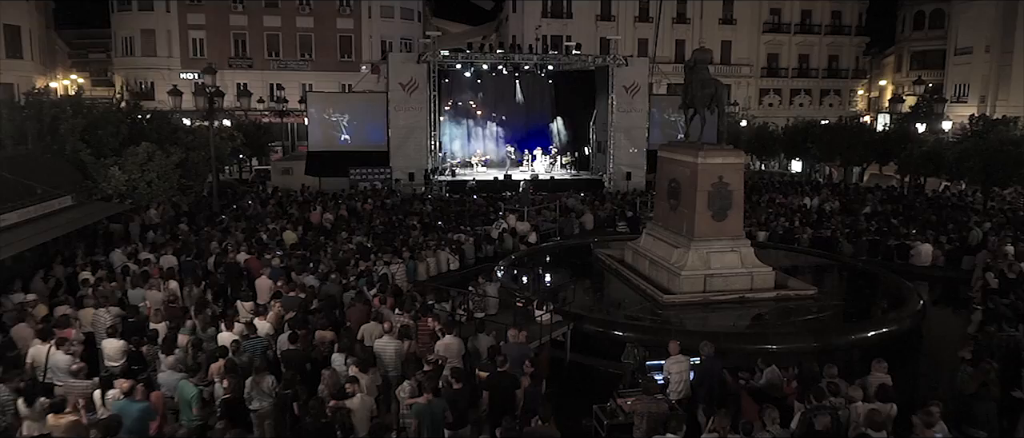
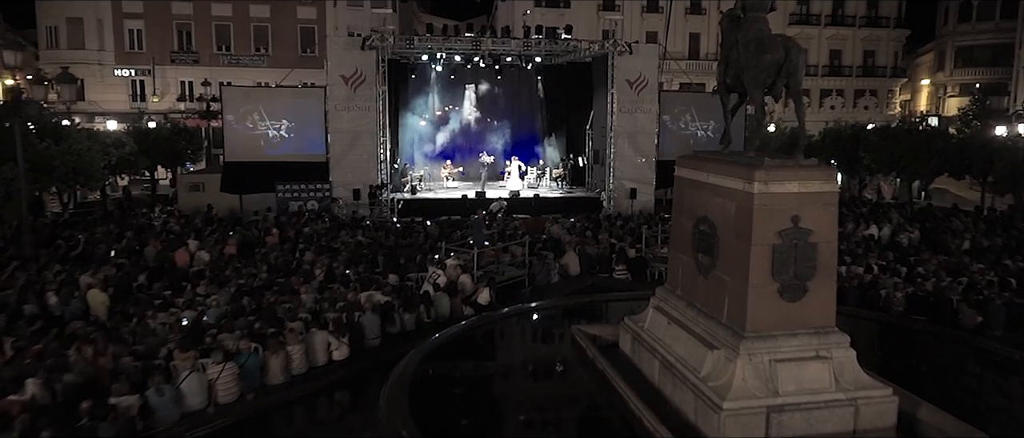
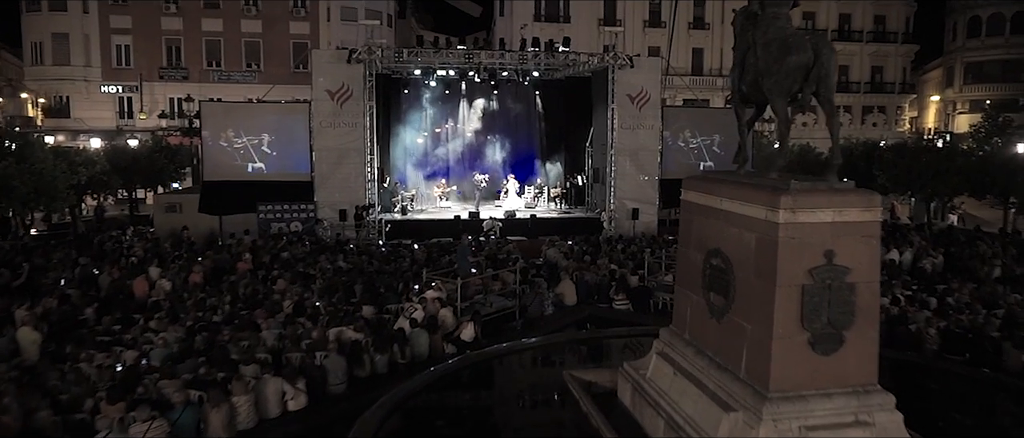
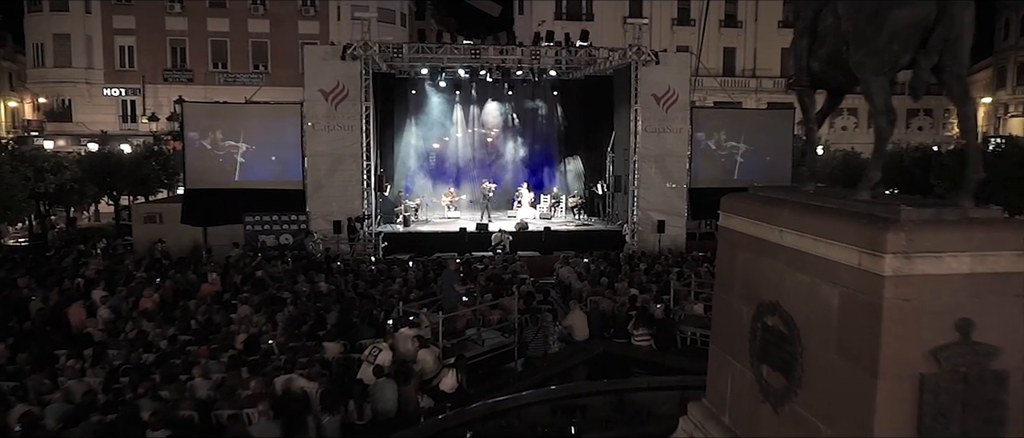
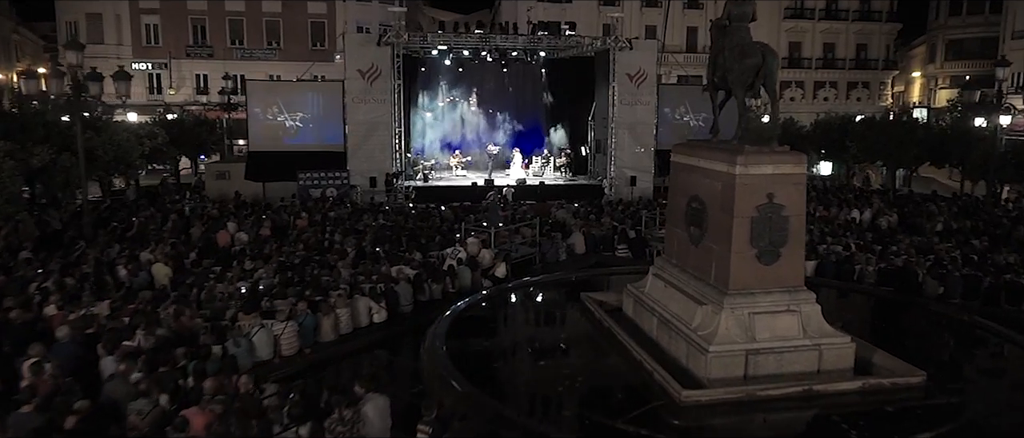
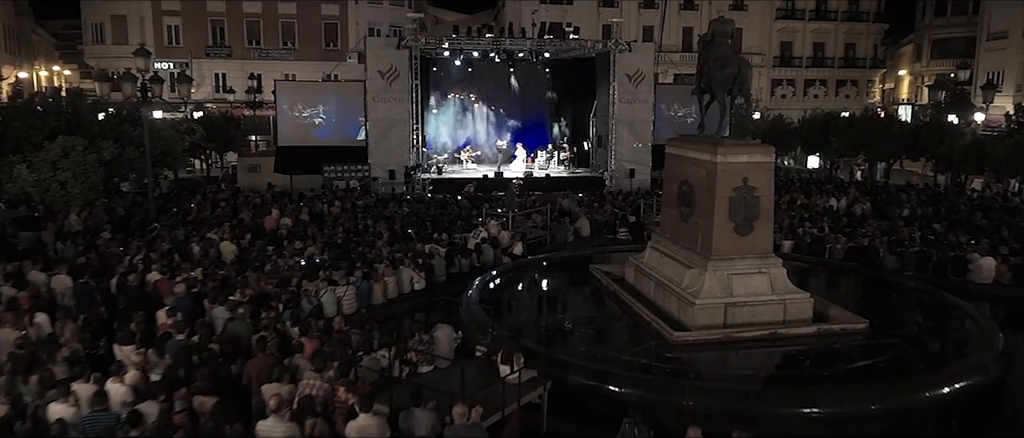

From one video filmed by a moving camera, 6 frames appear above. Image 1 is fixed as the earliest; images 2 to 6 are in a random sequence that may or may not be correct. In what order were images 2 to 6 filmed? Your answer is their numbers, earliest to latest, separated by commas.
6, 5, 2, 3, 4
